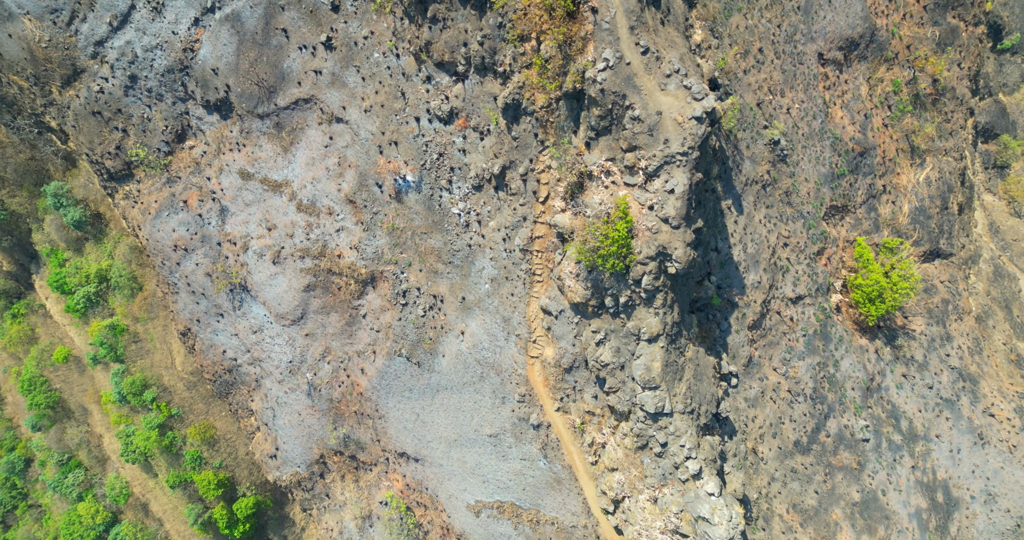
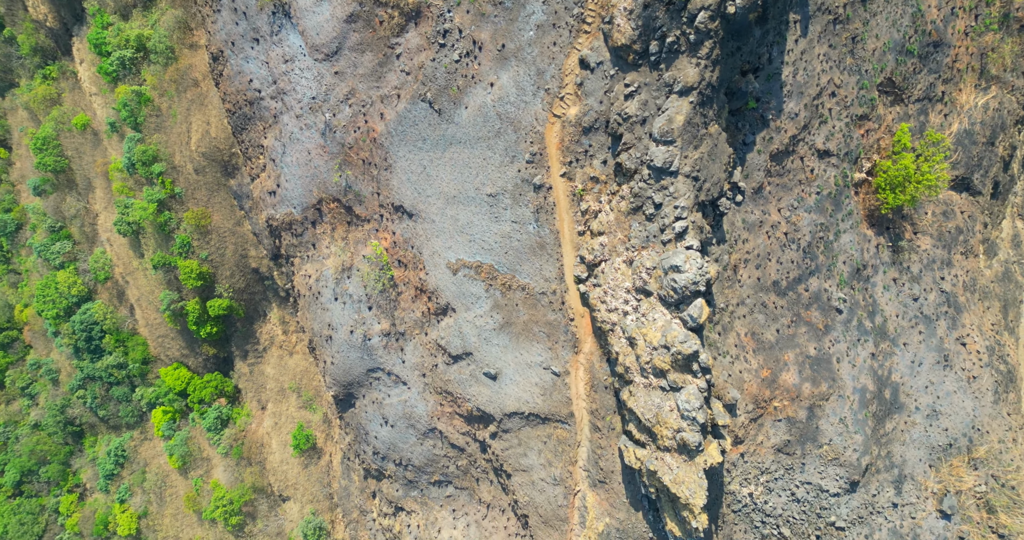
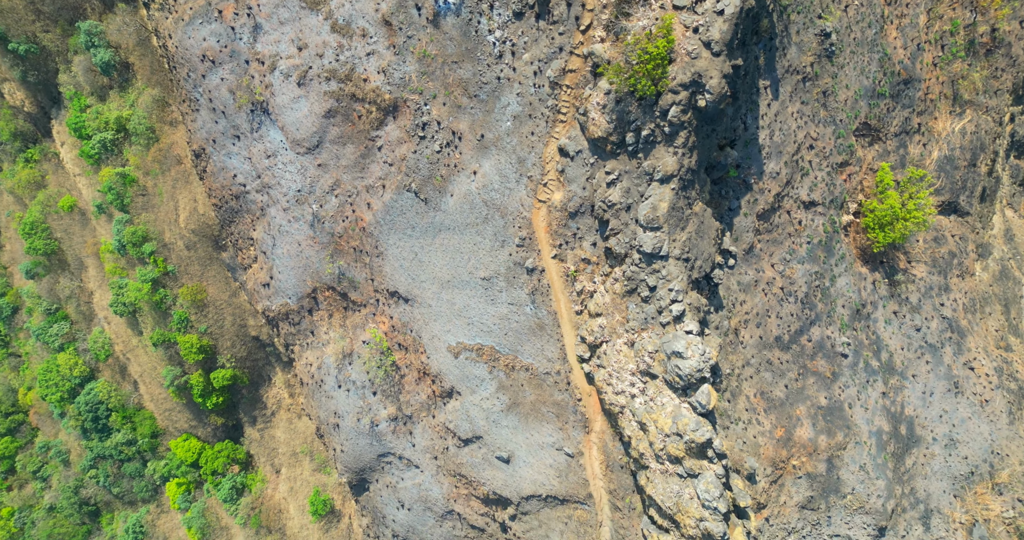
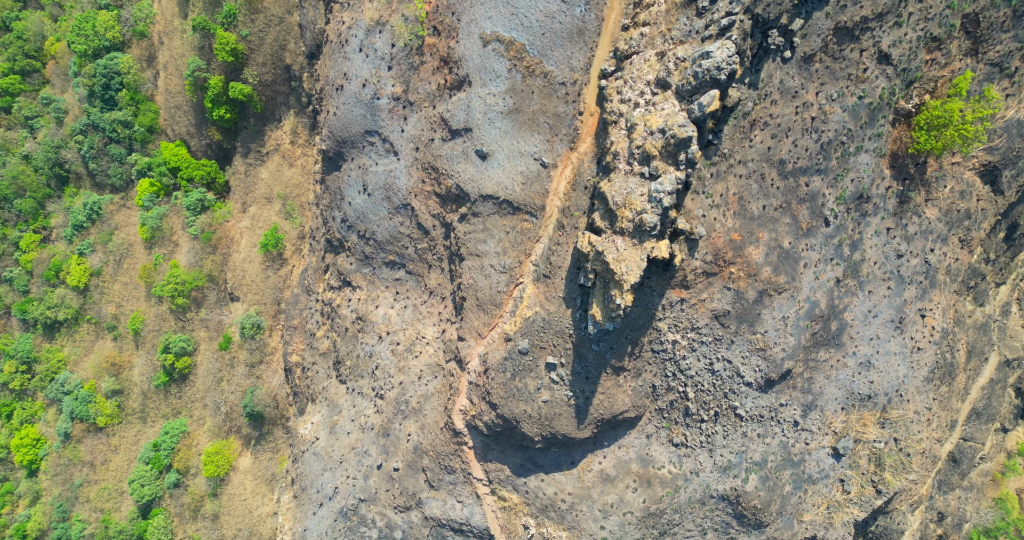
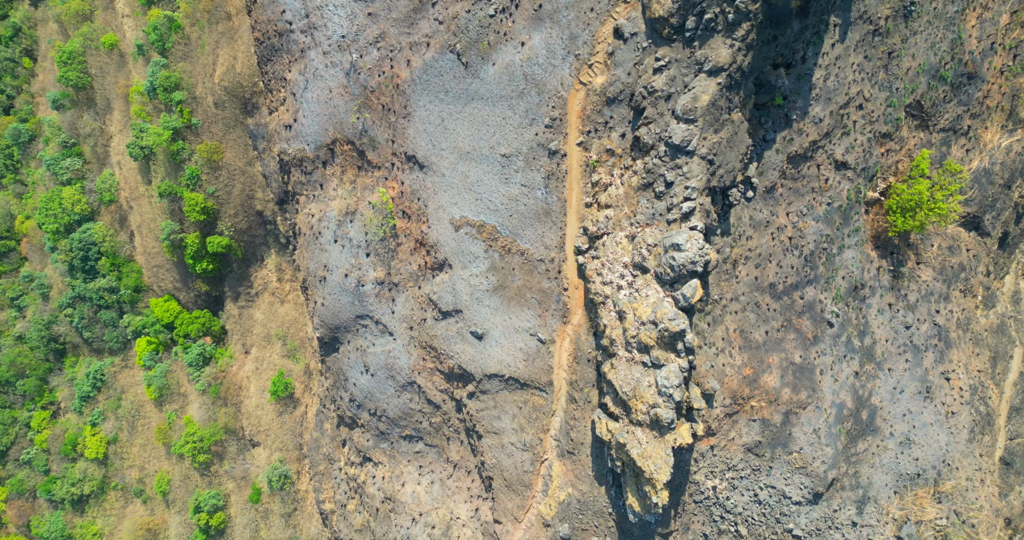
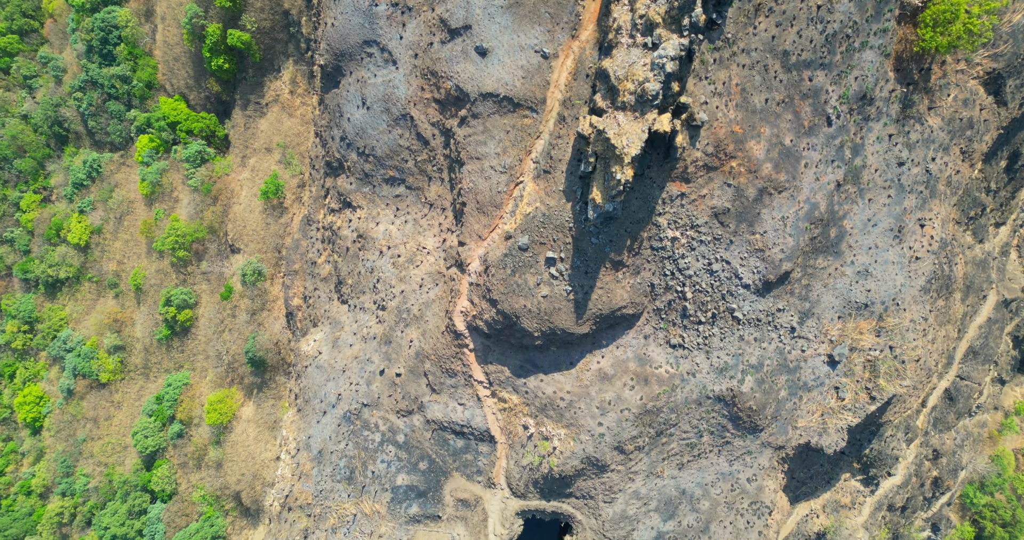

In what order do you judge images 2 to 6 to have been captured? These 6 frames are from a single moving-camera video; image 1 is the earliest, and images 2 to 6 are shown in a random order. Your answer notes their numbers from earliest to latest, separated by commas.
3, 2, 5, 4, 6
